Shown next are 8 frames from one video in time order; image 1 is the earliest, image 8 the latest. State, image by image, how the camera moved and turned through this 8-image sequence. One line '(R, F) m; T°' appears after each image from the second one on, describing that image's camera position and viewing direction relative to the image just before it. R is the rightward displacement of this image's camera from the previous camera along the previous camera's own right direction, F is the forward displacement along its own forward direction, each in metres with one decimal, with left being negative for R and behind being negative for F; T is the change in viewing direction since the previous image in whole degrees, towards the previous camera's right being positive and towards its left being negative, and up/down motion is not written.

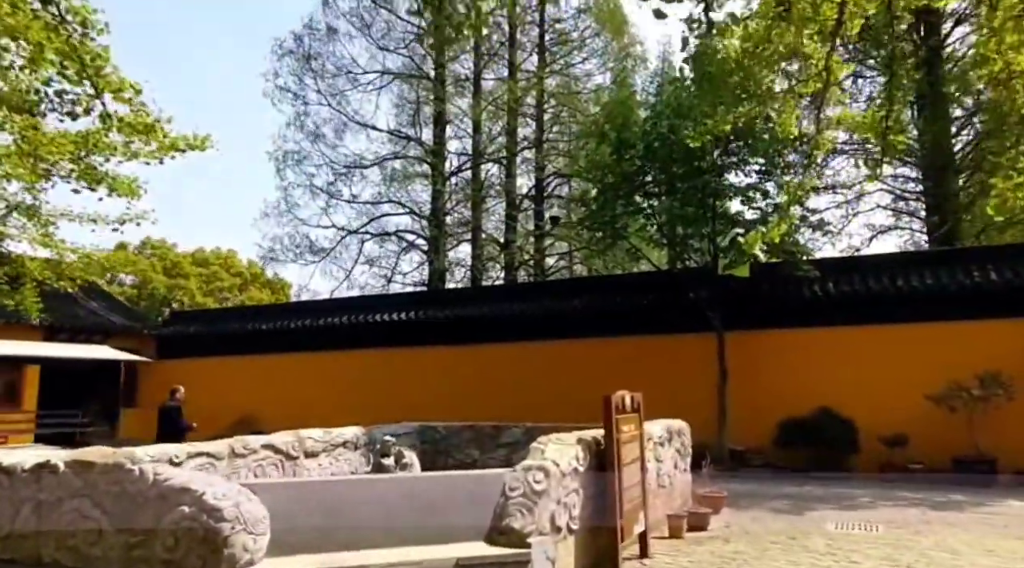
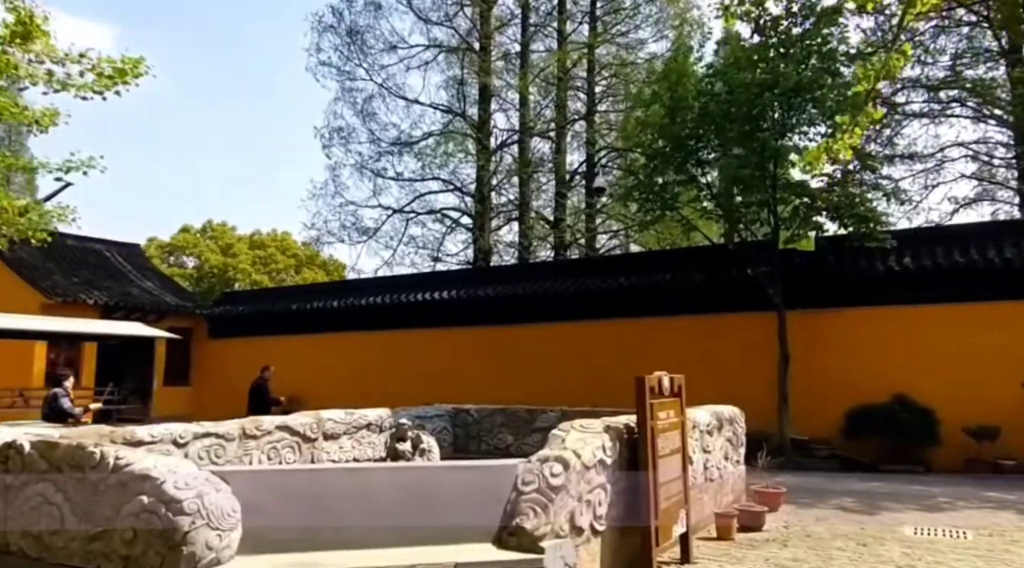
(+0.2, +0.7) m; -4°
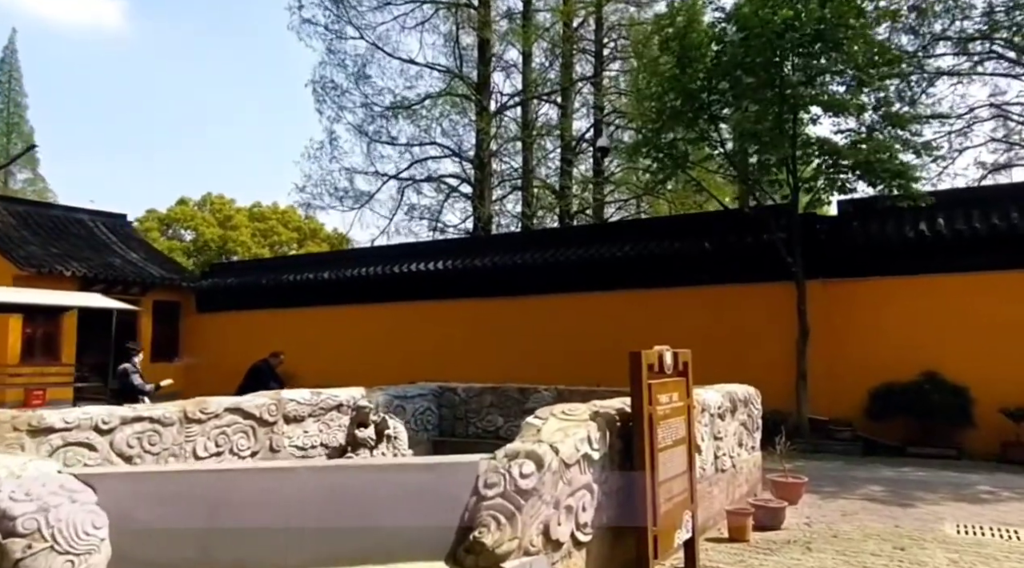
(+0.2, +0.8) m; -1°
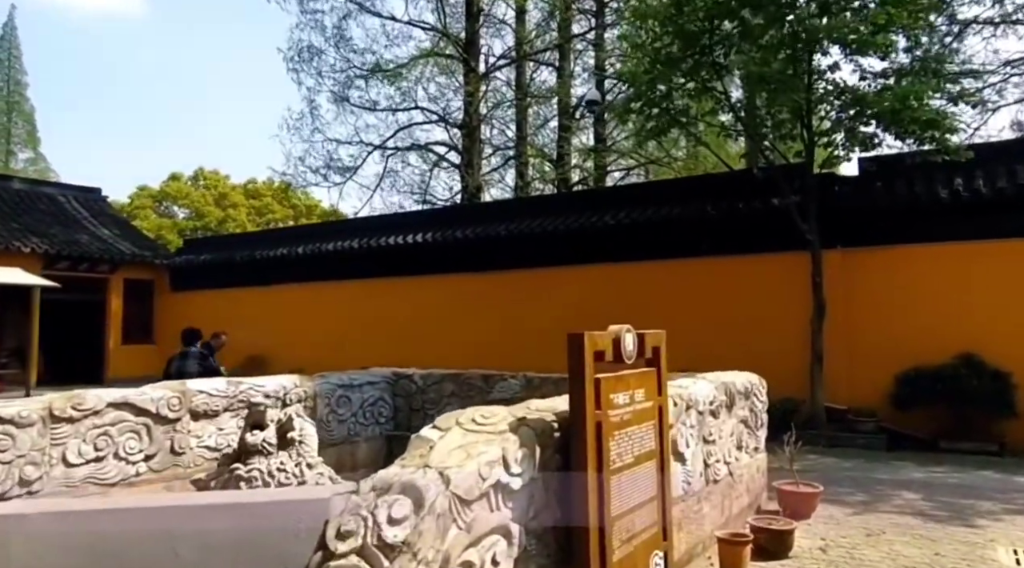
(+0.4, +1.1) m; -1°
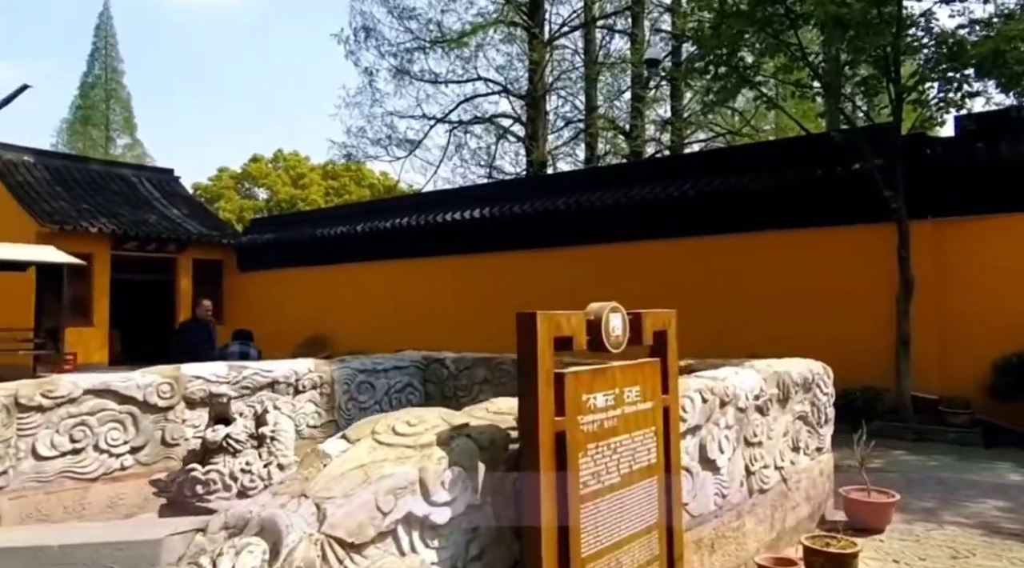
(+0.4, +0.7) m; -6°
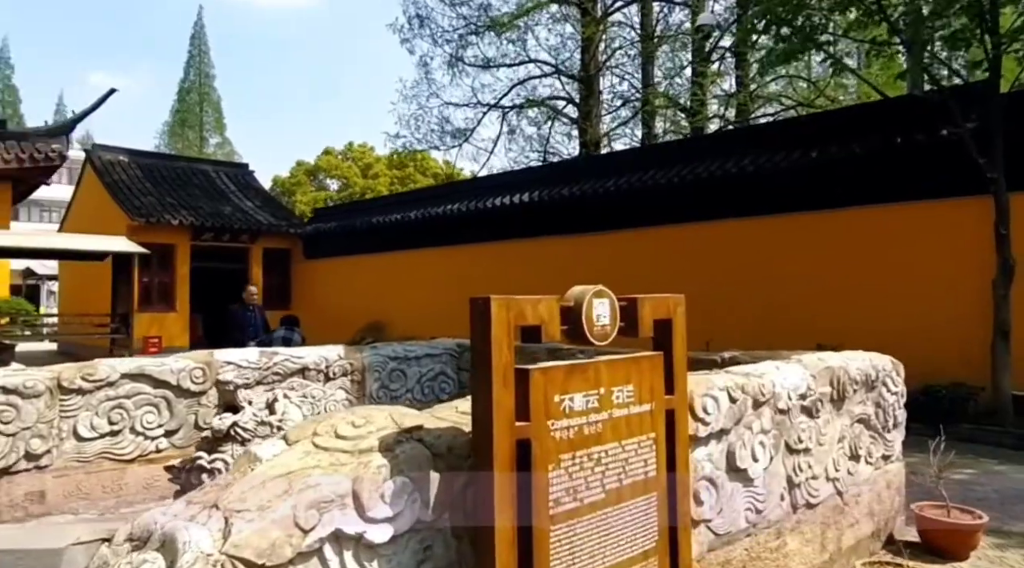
(+0.2, +0.3) m; -6°
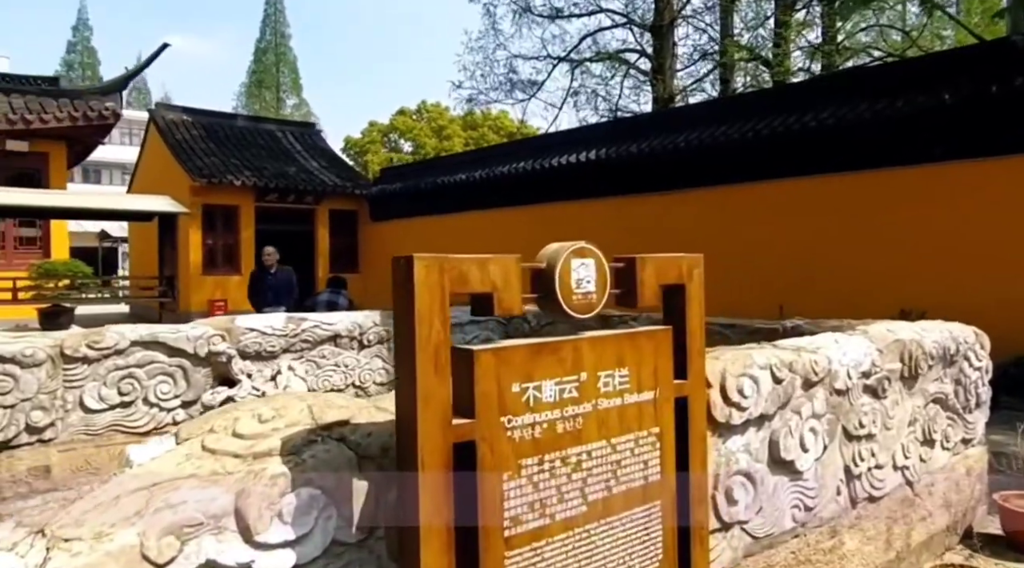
(+0.2, +0.4) m; -6°
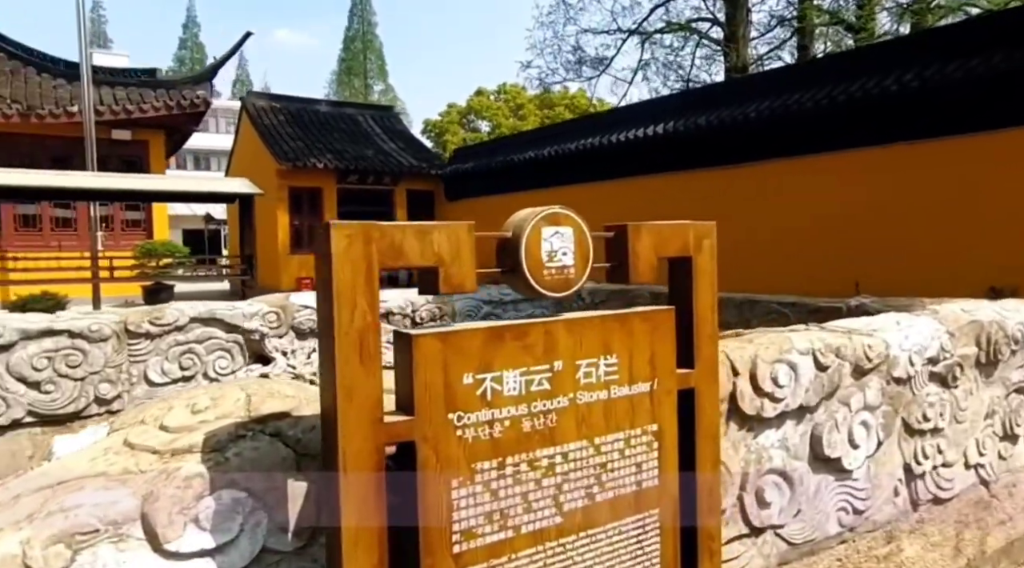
(+0.2, +0.2) m; -6°
